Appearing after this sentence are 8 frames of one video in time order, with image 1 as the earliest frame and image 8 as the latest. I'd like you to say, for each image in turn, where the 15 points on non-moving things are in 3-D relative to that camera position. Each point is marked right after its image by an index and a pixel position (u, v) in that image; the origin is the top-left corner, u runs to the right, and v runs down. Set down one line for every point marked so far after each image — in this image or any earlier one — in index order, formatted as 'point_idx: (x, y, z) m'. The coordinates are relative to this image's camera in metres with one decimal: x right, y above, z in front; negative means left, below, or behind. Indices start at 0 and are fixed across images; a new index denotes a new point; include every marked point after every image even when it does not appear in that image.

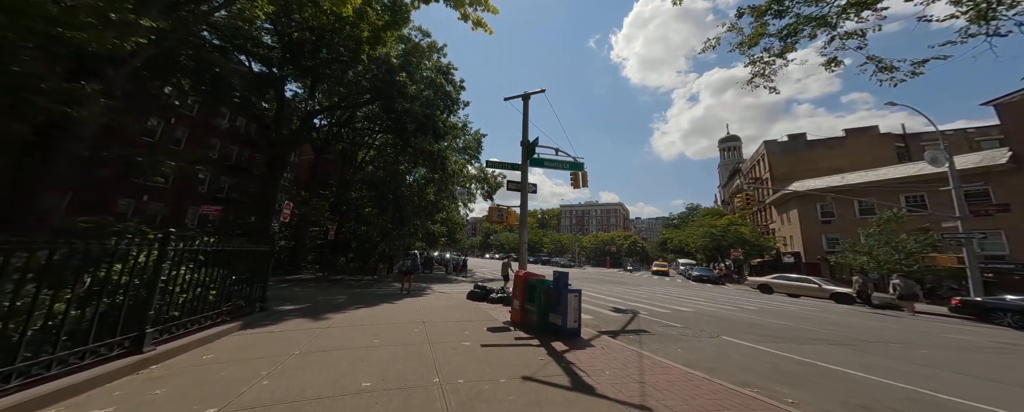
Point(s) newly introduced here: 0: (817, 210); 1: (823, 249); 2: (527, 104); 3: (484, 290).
0: (+20.7, -0.2, +19.7) m
1: (+20.7, -2.9, +19.3) m
2: (+0.5, +2.8, +8.1) m
3: (-0.8, -2.7, +9.1) m
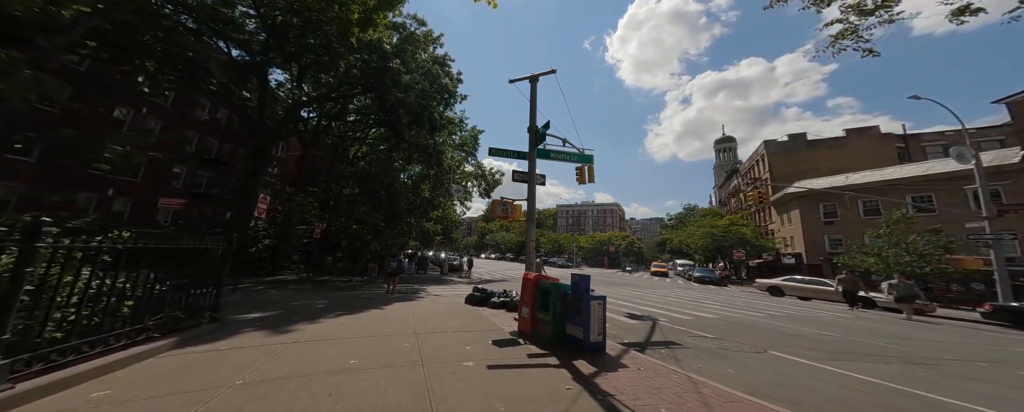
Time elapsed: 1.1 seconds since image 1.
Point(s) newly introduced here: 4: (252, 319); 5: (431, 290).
0: (+20.5, -0.3, +19.3) m
1: (+20.5, -2.9, +19.0) m
2: (+0.6, +3.0, +7.3) m
3: (-0.8, -2.6, +8.4) m
4: (-4.9, -2.2, +5.5) m
5: (-3.7, -4.0, +13.4) m
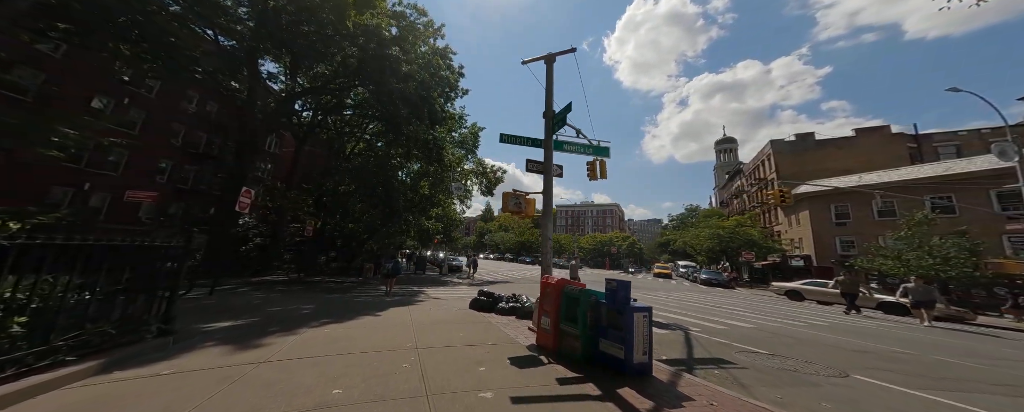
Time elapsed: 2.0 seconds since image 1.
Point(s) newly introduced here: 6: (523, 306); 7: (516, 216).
0: (+20.6, -0.3, +18.8) m
1: (+20.6, -3.0, +18.5) m
2: (+0.9, +3.1, +6.6) m
3: (-0.6, -2.4, +7.6) m
4: (-4.7, -2.0, +4.7) m
5: (-3.5, -3.8, +12.6) m
6: (+0.1, -2.3, +6.9) m
7: (+0.1, -0.2, +6.0) m
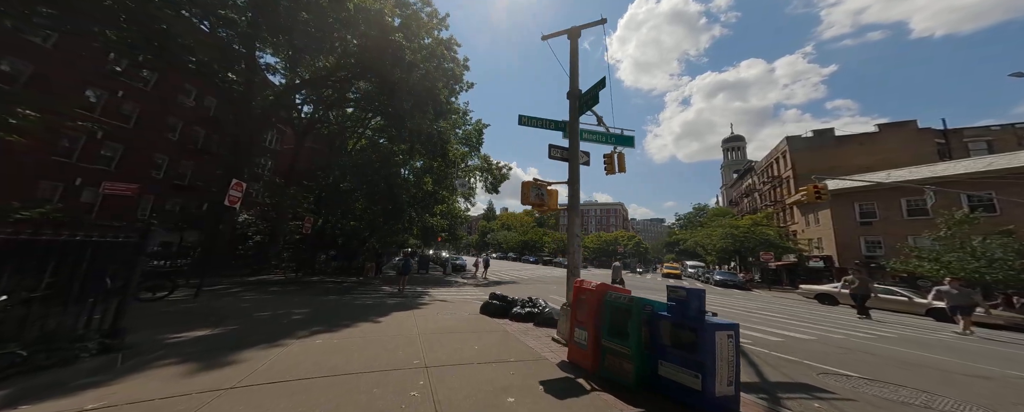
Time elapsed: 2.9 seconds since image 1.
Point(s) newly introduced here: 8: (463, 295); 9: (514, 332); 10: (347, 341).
0: (+21.0, -0.2, +18.0) m
1: (+21.0, -2.9, +17.6) m
2: (+1.3, +3.2, +5.9) m
3: (-0.2, -2.3, +6.9) m
4: (-4.4, -1.9, +4.0) m
5: (-3.2, -3.7, +11.9) m
6: (+0.5, -2.2, +6.1) m
7: (+0.4, -0.1, +5.2) m
8: (-2.1, -3.8, +12.3) m
9: (0.0, -2.3, +5.3) m
10: (-2.5, -2.0, +4.5) m
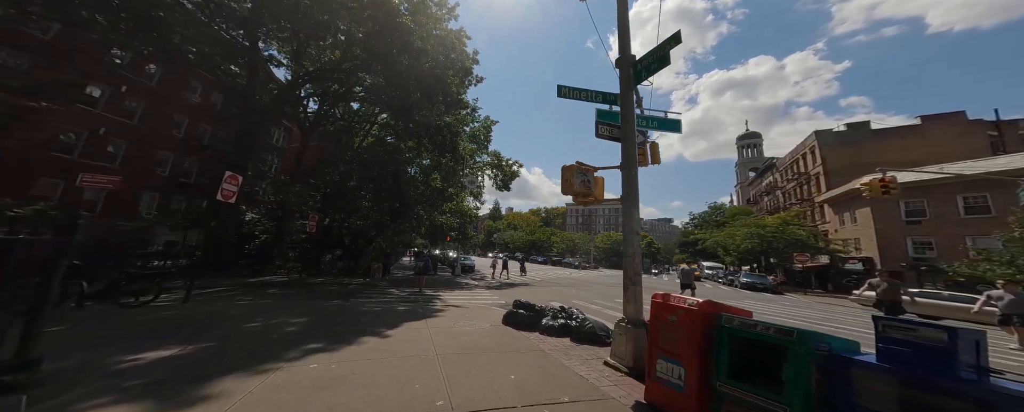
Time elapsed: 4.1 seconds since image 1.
0: (+21.8, -0.1, +16.6) m
1: (+21.8, -2.8, +16.2) m
2: (+1.8, +3.3, +4.8) m
3: (+0.4, -2.2, +5.9) m
4: (-3.8, -1.8, +3.1) m
5: (-2.5, -3.5, +11.0) m
6: (+1.1, -2.1, +5.1) m
7: (+1.0, +0.1, +4.2) m
8: (-1.4, -3.6, +11.4) m
9: (+0.6, -2.2, +4.3) m
10: (-2.0, -1.9, +3.5) m
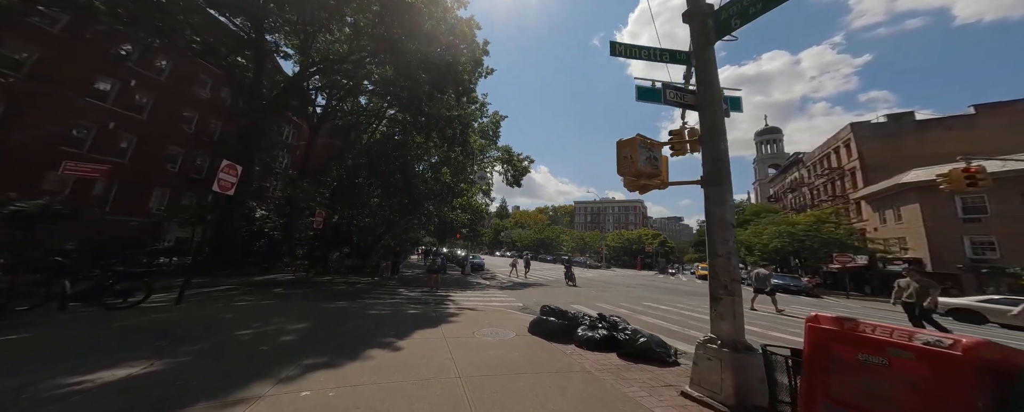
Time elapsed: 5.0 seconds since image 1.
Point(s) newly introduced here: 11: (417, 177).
0: (+22.6, +0.1, +15.2) m
1: (+22.6, -2.6, +14.8) m
2: (+2.3, +3.5, +3.9) m
3: (+0.9, -2.0, +5.0) m
4: (-3.4, -1.6, +2.3) m
5: (-1.8, -3.3, +10.2) m
6: (+1.6, -1.9, +4.2) m
7: (+1.5, +0.2, +3.3) m
8: (-0.7, -3.4, +10.6) m
9: (+1.0, -2.0, +3.5) m
10: (-1.5, -1.8, +2.7) m
11: (-6.0, +1.8, +18.8) m
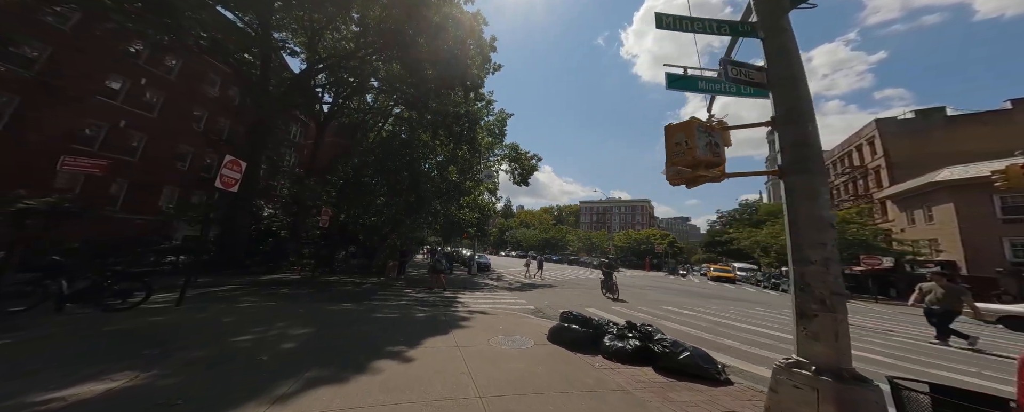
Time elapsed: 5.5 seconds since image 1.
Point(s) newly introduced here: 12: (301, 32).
0: (+23.1, +0.1, +14.3) m
1: (+23.1, -2.6, +14.0) m
2: (+2.6, +3.5, +3.4) m
3: (+1.2, -1.9, +4.6) m
4: (-3.1, -1.5, +2.0) m
5: (-1.4, -3.3, +9.8) m
6: (+1.9, -1.8, +3.8) m
7: (+1.7, +0.3, +2.9) m
8: (-0.3, -3.4, +10.2) m
9: (+1.3, -1.9, +3.0) m
10: (-1.3, -1.7, +2.3) m
11: (-5.5, +1.9, +18.5) m
12: (-11.2, +9.3, +15.5) m
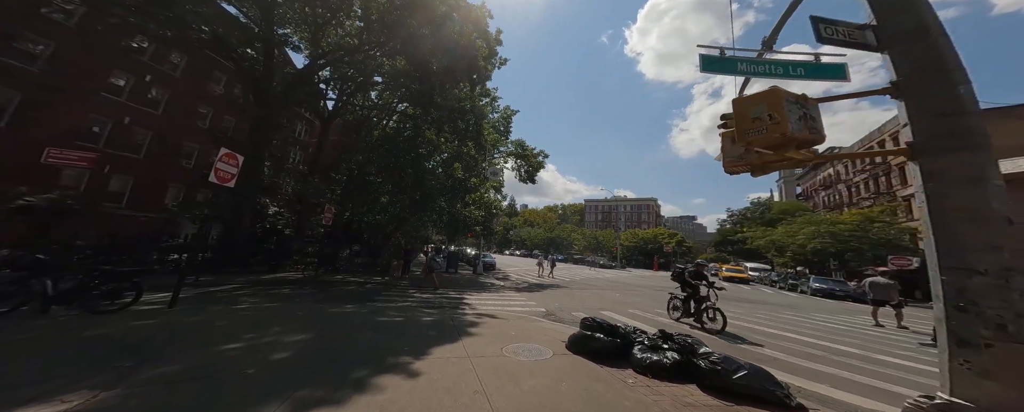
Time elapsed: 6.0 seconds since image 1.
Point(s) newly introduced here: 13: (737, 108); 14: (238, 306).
0: (+23.5, +0.2, +13.5) m
1: (+23.5, -2.5, +13.1) m
2: (+2.9, +3.6, +2.9) m
3: (+1.5, -1.9, +4.1) m
4: (-2.9, -1.5, +1.5) m
5: (-1.1, -3.2, +9.4) m
6: (+2.1, -1.8, +3.3) m
7: (+2.0, +0.3, +2.4) m
8: (0.0, -3.3, +9.7) m
9: (+1.6, -1.9, +2.5) m
10: (-1.0, -1.6, +1.8) m
11: (-5.0, +2.0, +18.0) m
12: (-10.8, +9.4, +15.1) m
13: (+1.7, +0.7, +2.1) m
14: (-6.4, -2.3, +6.8) m
